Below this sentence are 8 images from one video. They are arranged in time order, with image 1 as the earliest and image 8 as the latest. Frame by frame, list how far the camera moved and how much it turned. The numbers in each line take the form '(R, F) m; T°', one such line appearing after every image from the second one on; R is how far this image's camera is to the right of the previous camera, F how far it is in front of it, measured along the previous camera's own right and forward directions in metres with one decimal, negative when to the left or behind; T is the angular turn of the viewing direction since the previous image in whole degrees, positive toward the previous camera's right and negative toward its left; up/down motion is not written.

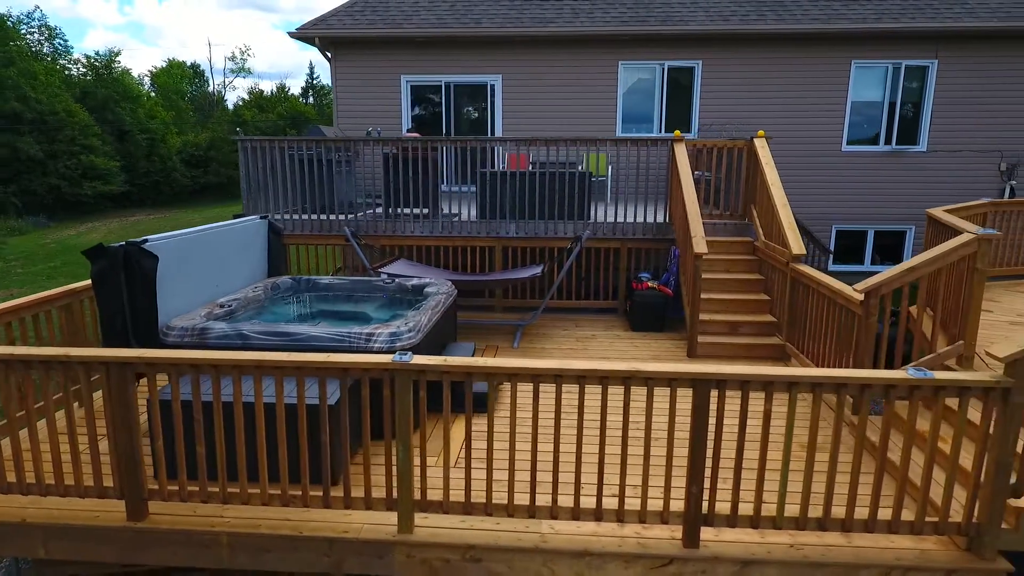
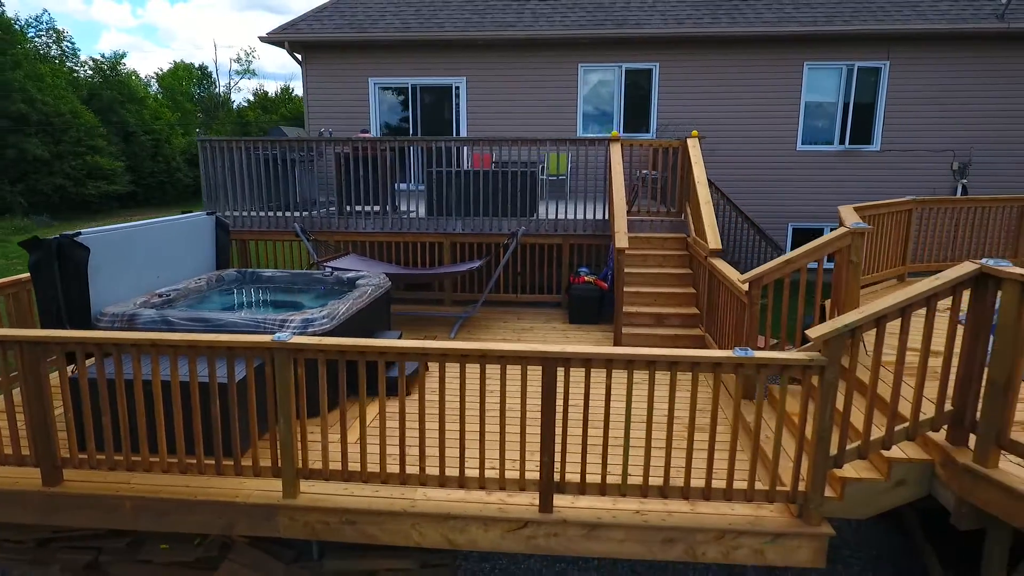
(+0.8, -0.3) m; -1°
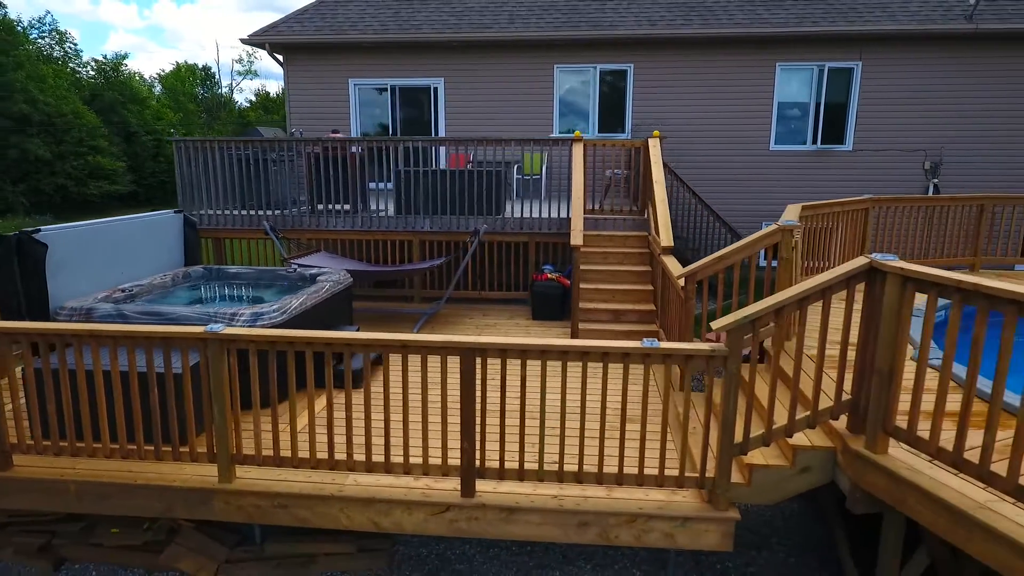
(+0.5, -0.1) m; 0°
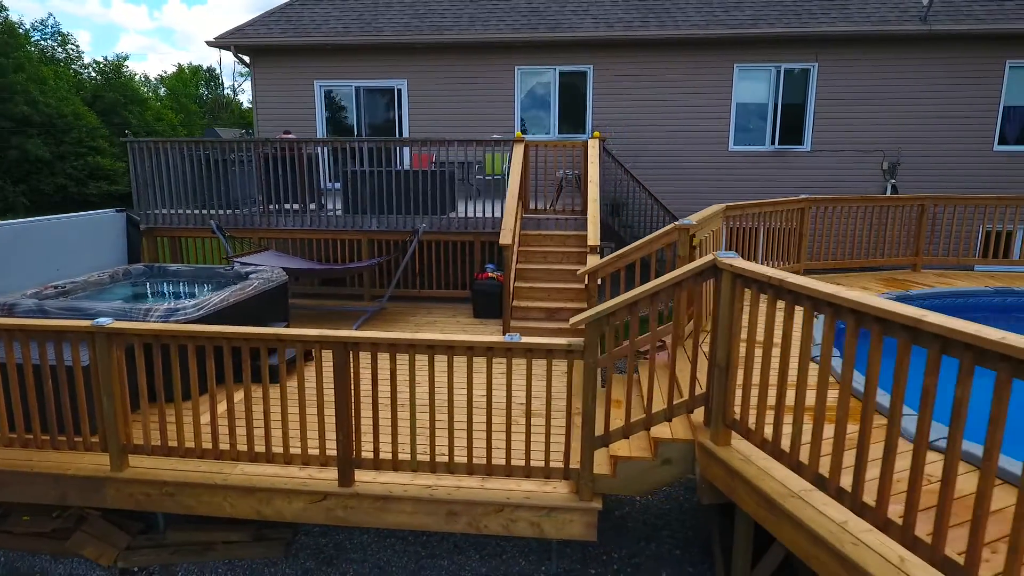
(+0.8, -0.1) m; -1°
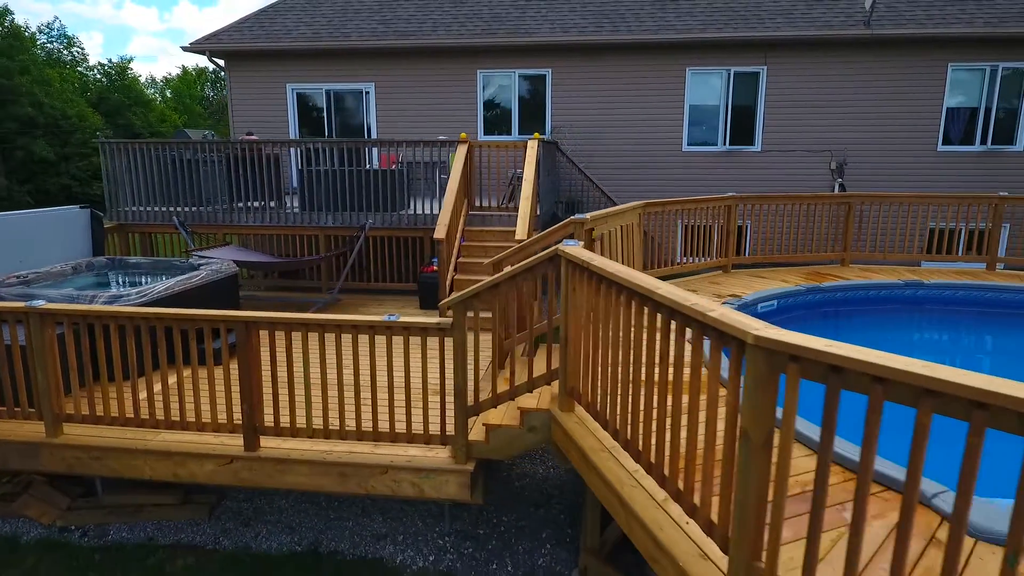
(+0.8, -0.4) m; -1°
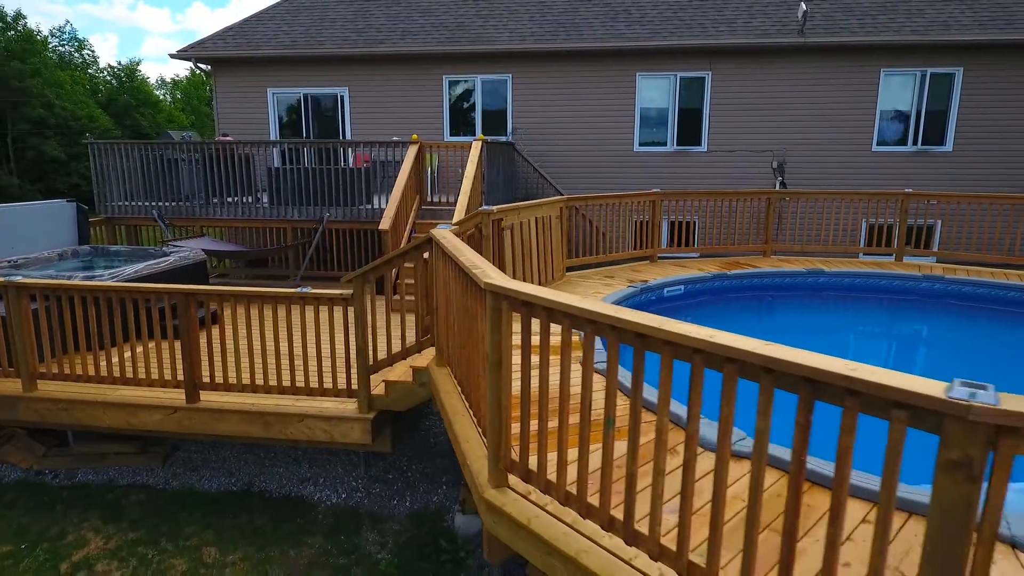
(+0.9, -0.7) m; -1°
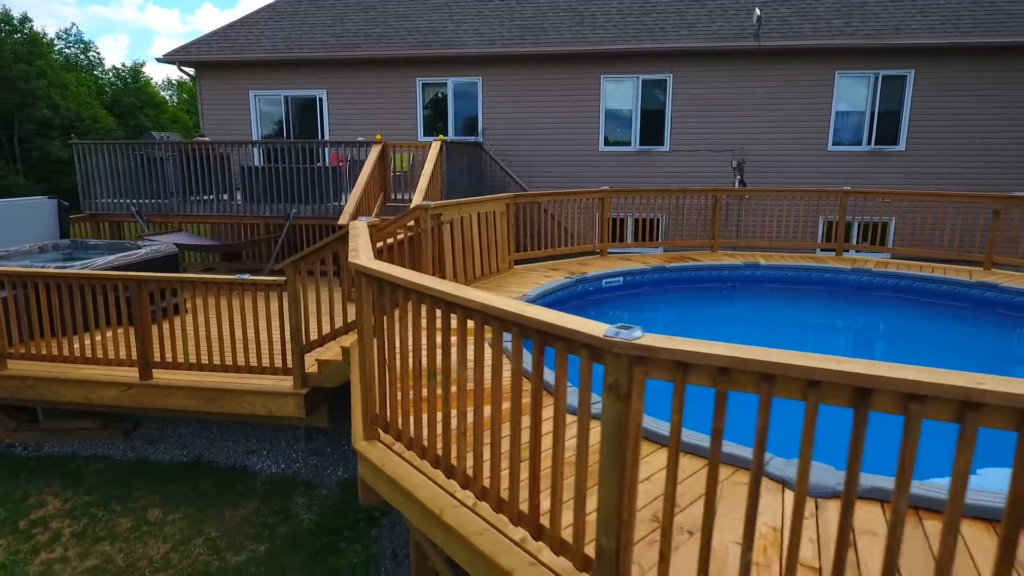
(+0.7, -0.4) m; -1°
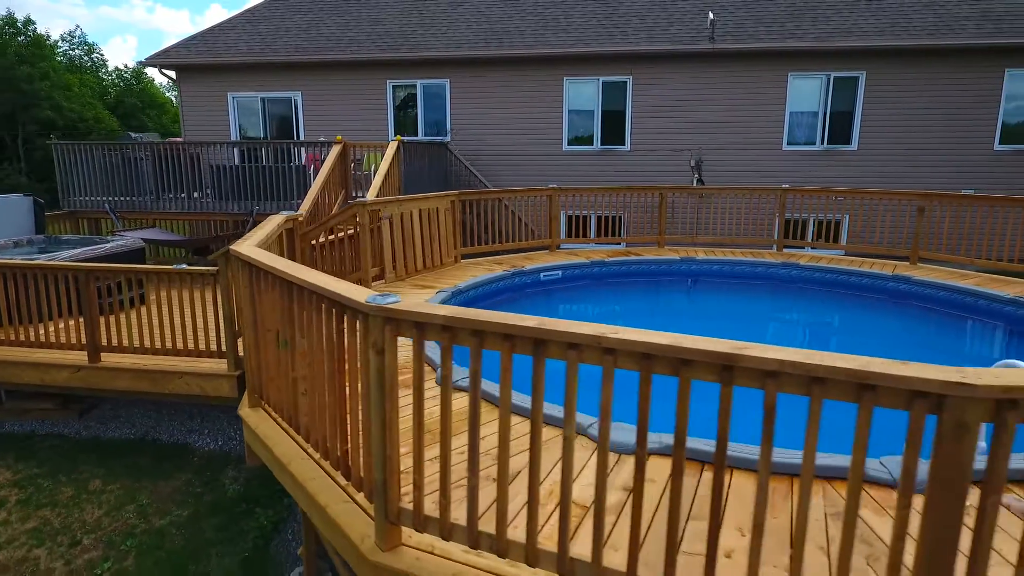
(+0.8, -0.4) m; -1°
